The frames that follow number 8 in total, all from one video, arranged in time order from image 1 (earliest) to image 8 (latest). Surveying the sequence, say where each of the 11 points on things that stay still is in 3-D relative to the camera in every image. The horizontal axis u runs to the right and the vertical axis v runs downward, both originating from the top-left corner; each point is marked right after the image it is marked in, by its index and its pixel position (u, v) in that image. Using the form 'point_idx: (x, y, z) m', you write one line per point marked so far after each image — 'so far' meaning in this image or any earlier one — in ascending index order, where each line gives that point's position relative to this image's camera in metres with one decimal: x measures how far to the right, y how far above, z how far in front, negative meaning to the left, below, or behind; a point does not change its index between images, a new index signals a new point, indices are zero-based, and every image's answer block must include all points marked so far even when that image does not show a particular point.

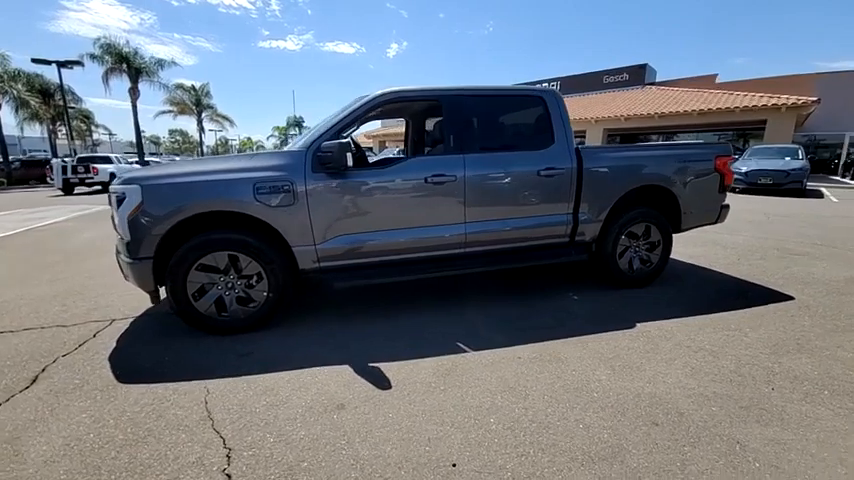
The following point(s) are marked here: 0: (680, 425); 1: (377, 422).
0: (+1.8, -1.3, +2.4) m
1: (-0.3, -1.3, +2.4) m
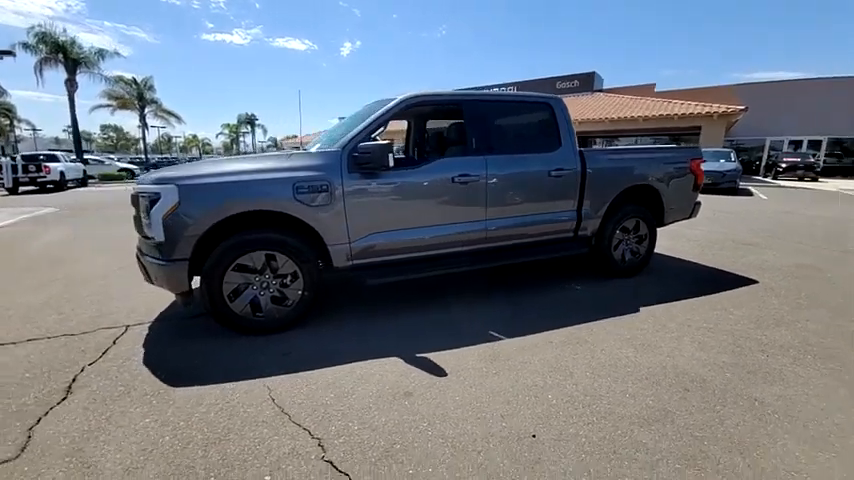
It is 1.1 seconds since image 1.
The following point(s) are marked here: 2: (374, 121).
0: (+2.3, -1.2, +2.8) m
1: (+0.2, -1.2, +2.6) m
2: (-0.6, +1.3, +3.9) m
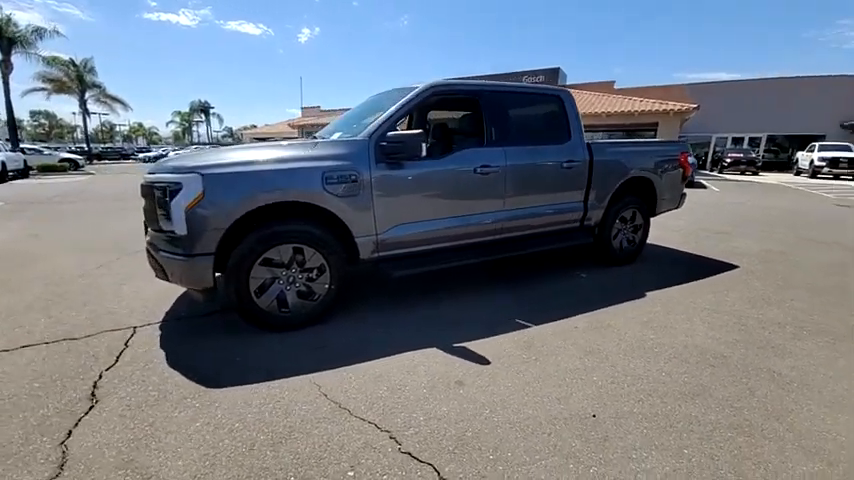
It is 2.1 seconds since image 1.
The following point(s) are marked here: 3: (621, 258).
0: (+2.7, -1.1, +3.0) m
1: (+0.6, -1.2, +2.6) m
2: (-0.3, +1.4, +3.8) m
3: (+3.3, -0.3, +5.7) m
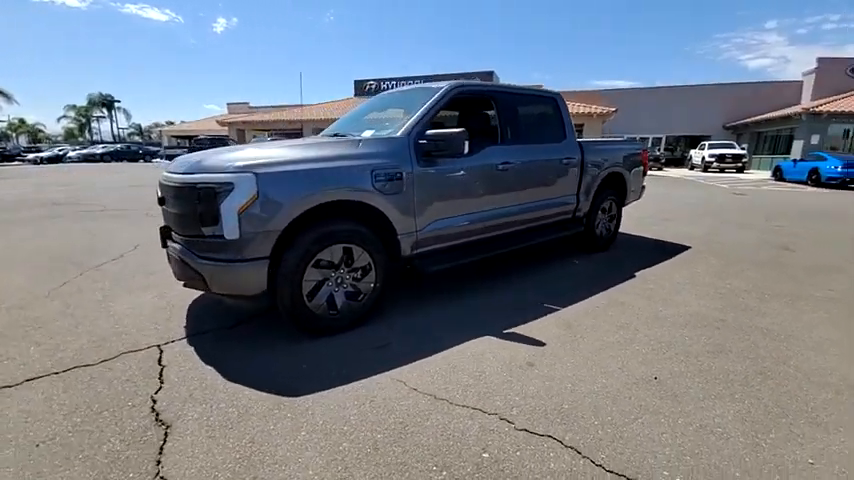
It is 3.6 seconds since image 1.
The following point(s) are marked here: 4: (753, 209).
0: (+3.2, -0.9, +3.6) m
1: (+1.2, -1.1, +2.9) m
2: (0.0, +1.5, +3.9) m
3: (+3.3, -0.1, +6.4) m
4: (+11.6, +1.1, +12.2) m
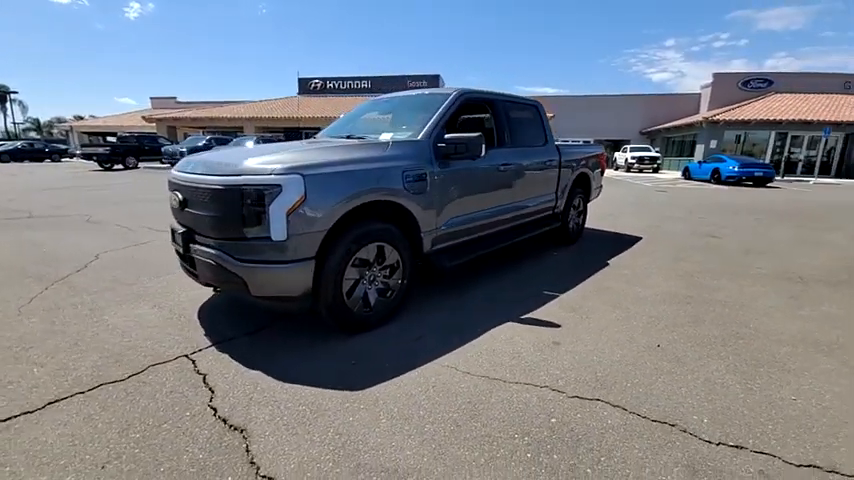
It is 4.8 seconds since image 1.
0: (+3.4, -0.8, +4.4) m
1: (+1.6, -1.0, +3.3) m
2: (+0.2, +1.5, +4.1) m
3: (+3.0, 0.0, +7.1) m
4: (+10.3, +1.5, +14.1) m
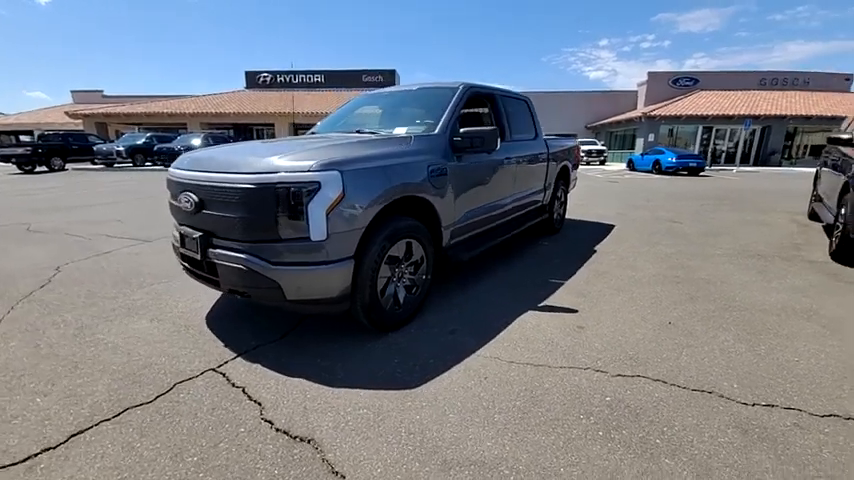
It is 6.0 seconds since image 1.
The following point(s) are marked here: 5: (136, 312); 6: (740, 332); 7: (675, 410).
0: (+3.6, -0.6, +4.8) m
1: (+1.9, -0.9, +3.5) m
2: (+0.3, +1.6, +4.1) m
3: (+2.8, +0.3, +7.4) m
4: (+9.2, +2.1, +15.2) m
5: (-3.1, -0.8, +3.7) m
6: (+3.1, -0.9, +3.4) m
7: (+1.7, -1.2, +2.3) m
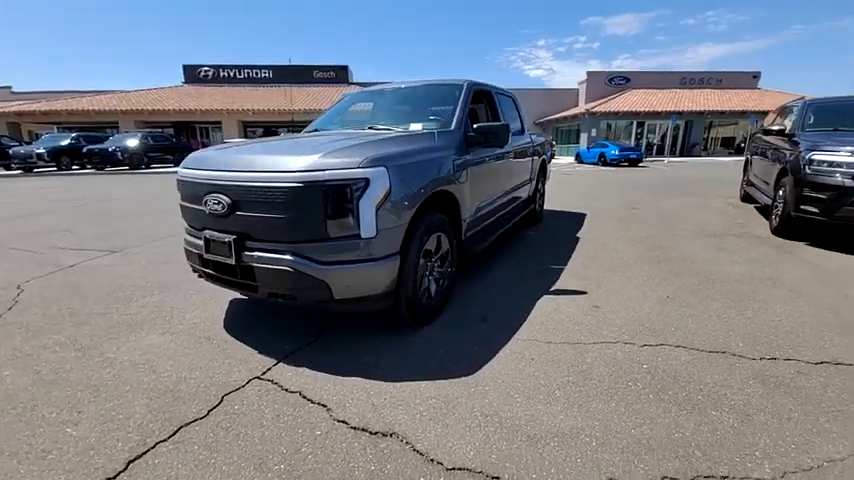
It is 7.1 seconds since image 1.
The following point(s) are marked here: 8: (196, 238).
0: (+3.7, -0.3, +5.3) m
1: (+2.2, -0.7, +3.8) m
2: (+0.4, +1.7, +4.2) m
3: (+2.6, +0.5, +7.8) m
4: (+7.8, +2.7, +16.3) m
5: (-2.8, -0.9, +3.4) m
6: (+3.4, -0.7, +3.8) m
7: (+2.1, -1.0, +2.6) m
8: (-2.0, 0.0, +3.0) m
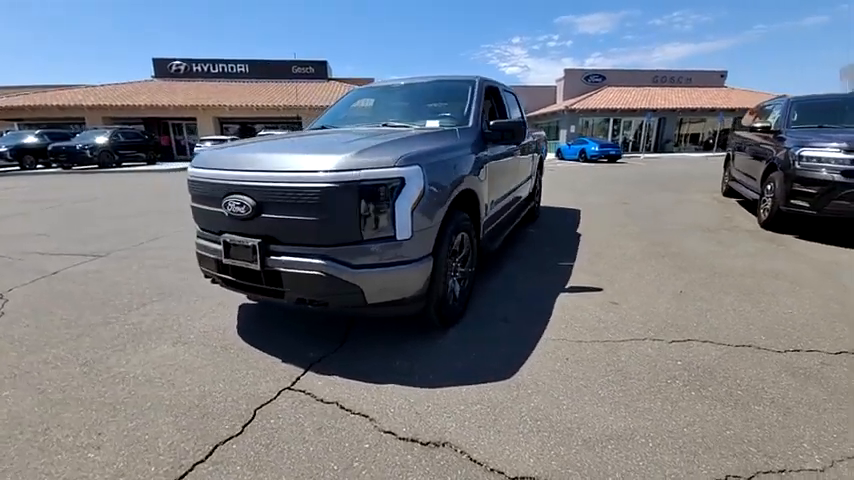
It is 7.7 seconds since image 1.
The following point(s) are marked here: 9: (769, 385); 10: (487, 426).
0: (+3.8, -0.2, +5.4) m
1: (+2.4, -0.7, +3.9) m
2: (+0.5, +1.7, +4.1) m
3: (+2.5, +0.6, +7.9) m
4: (+7.3, +2.9, +16.6) m
5: (-2.6, -0.9, +3.1) m
6: (+3.6, -0.6, +3.9) m
7: (+2.4, -1.0, +2.7) m
8: (-1.8, 0.0, +2.8) m
9: (+2.5, -1.0, +2.5) m
10: (+0.4, -1.2, +2.1) m
